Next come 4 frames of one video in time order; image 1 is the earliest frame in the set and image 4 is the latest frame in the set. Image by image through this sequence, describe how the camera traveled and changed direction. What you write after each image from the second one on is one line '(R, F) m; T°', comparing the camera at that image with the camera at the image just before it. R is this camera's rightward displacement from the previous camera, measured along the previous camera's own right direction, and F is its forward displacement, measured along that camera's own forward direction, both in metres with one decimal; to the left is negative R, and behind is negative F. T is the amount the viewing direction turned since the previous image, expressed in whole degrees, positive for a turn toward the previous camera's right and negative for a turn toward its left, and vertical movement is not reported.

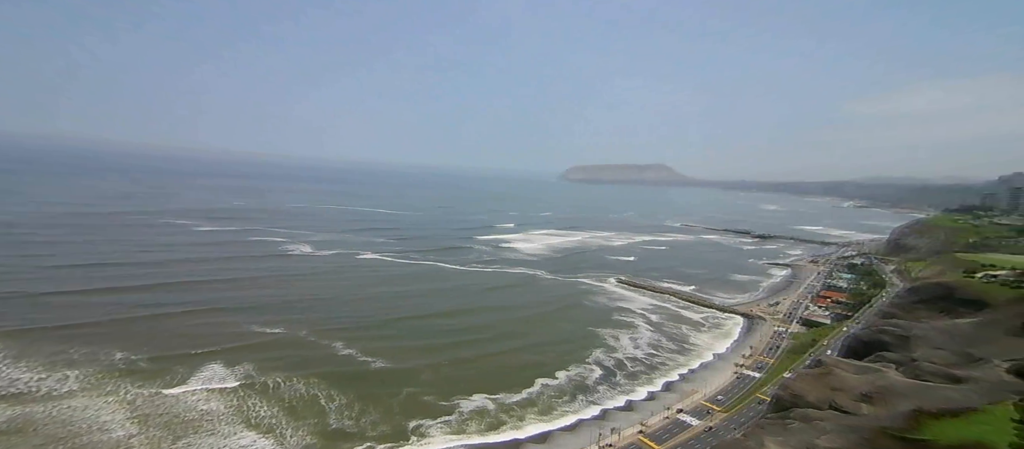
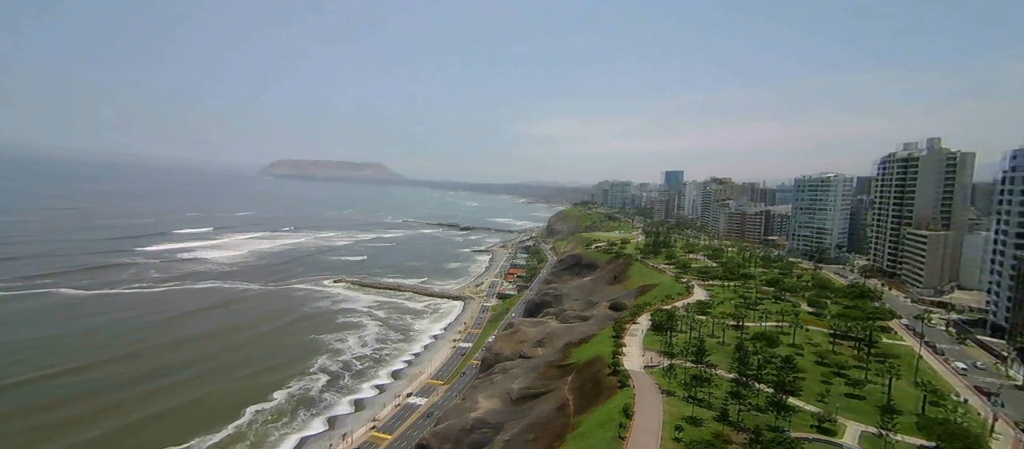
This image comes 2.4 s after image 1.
(-1.5, -3.4) m; +35°
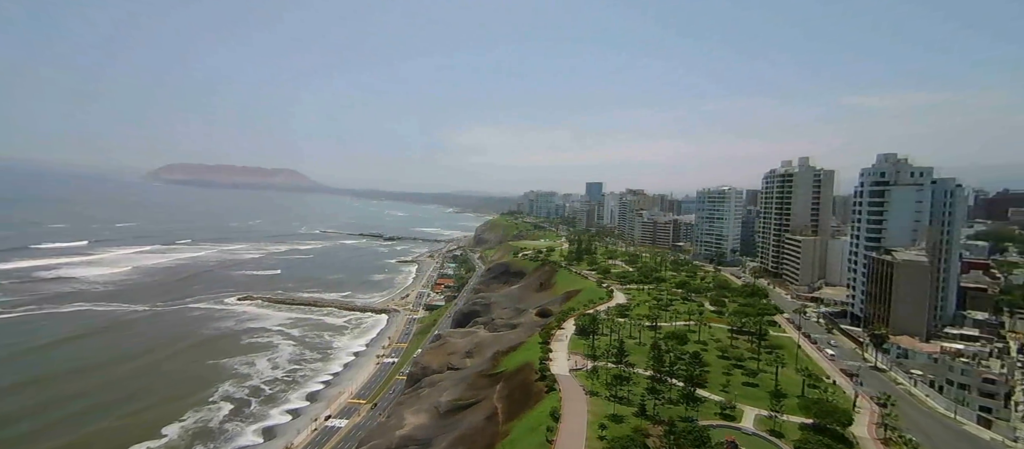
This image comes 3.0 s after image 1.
(-0.1, -0.7) m; +9°
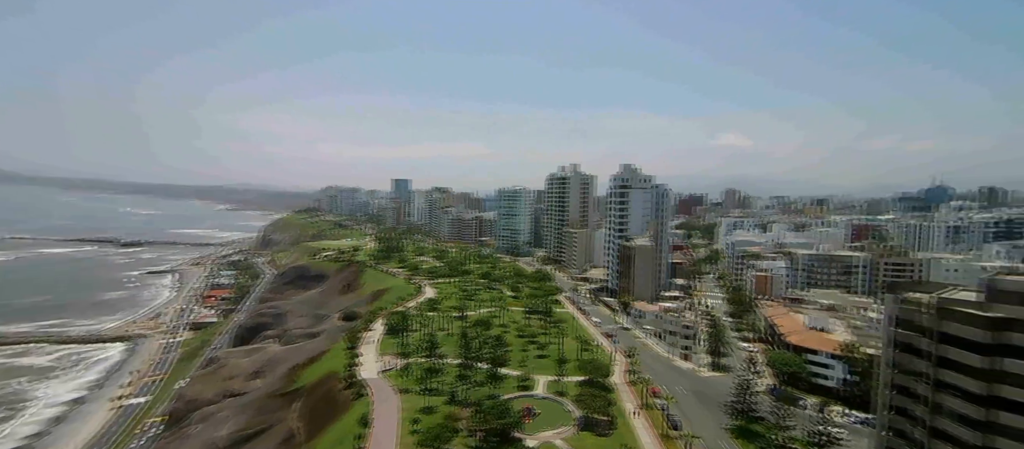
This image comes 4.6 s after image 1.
(-0.4, -1.3) m; +25°
